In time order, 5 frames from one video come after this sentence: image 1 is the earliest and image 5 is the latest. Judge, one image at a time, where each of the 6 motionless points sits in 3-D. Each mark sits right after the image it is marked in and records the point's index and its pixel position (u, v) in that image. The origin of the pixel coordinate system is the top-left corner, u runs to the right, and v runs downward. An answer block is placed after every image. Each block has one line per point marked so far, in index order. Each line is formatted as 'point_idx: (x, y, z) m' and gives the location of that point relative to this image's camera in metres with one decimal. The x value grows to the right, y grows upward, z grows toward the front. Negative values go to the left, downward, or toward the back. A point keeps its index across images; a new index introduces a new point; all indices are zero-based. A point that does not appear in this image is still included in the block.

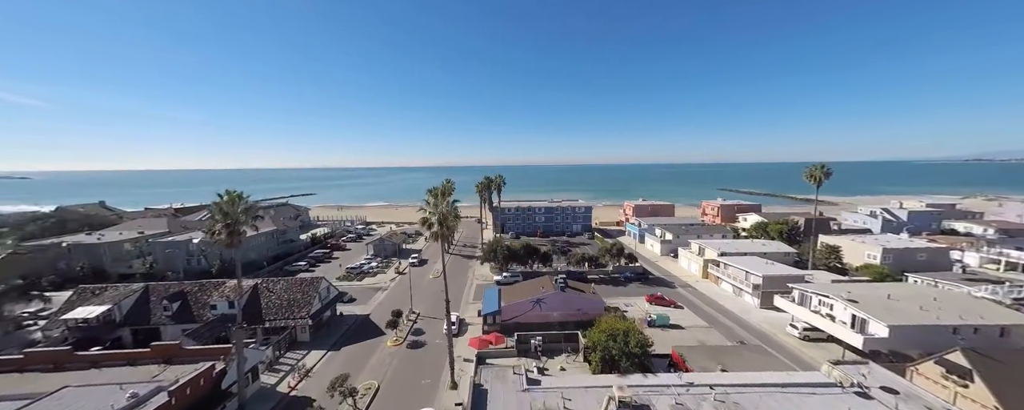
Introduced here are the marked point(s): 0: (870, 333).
0: (+20.6, -7.4, +17.2) m
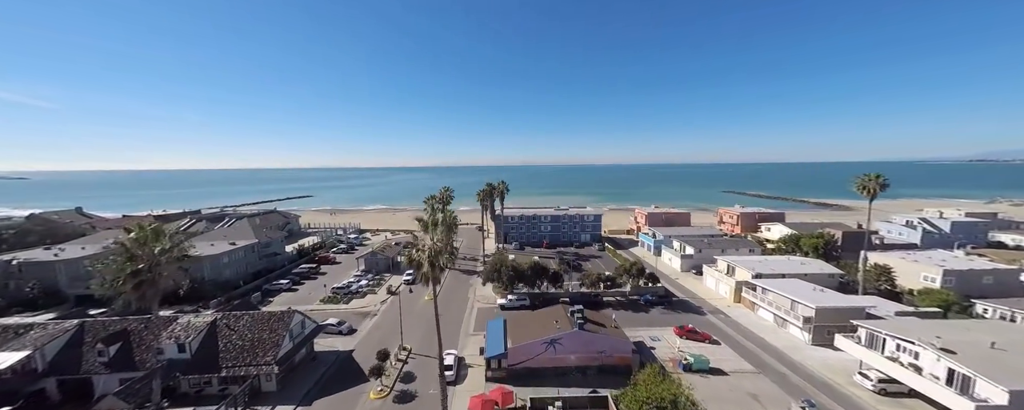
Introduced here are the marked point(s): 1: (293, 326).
0: (+21.2, -8.7, +13.5) m
1: (-14.4, -7.9, +19.4) m
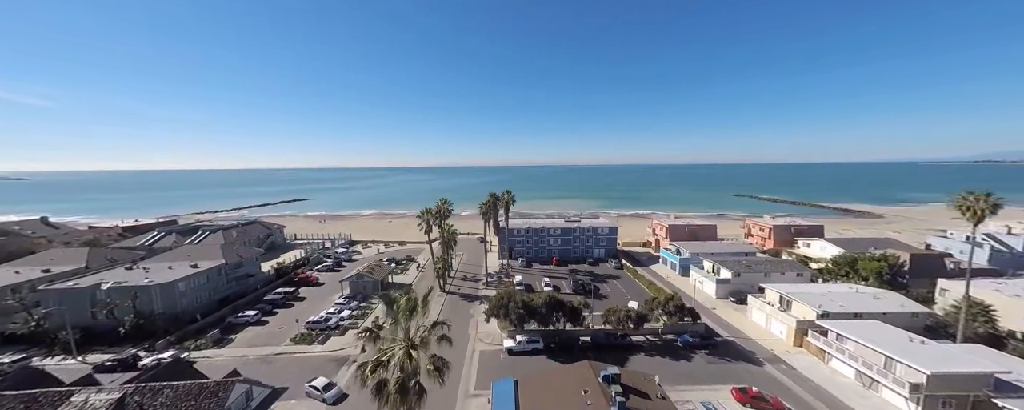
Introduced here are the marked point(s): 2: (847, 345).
0: (+21.9, -10.4, +8.4) m
1: (-13.6, -9.5, +14.4) m
2: (+22.1, -9.2, +19.5) m
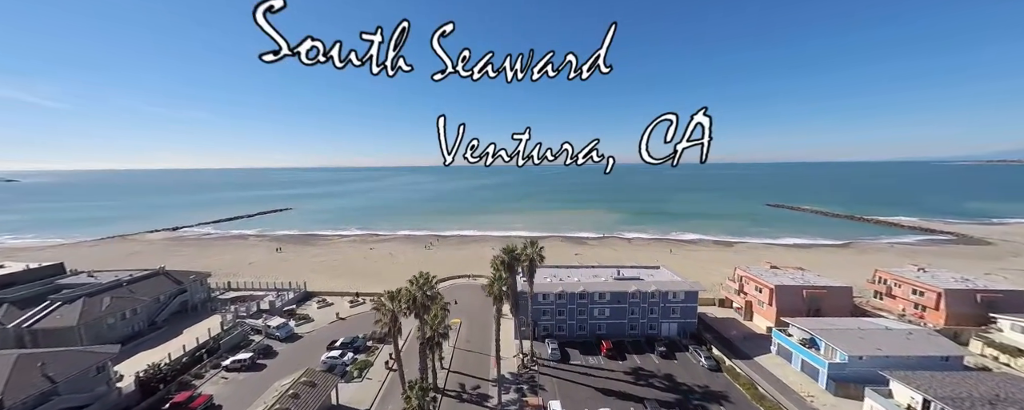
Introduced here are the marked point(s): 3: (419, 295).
0: (+23.9, -15.4, -7.2) m
1: (-11.6, -14.5, -0.9) m
2: (+24.2, -14.2, +4.0) m
3: (-6.0, -5.7, +18.7) m
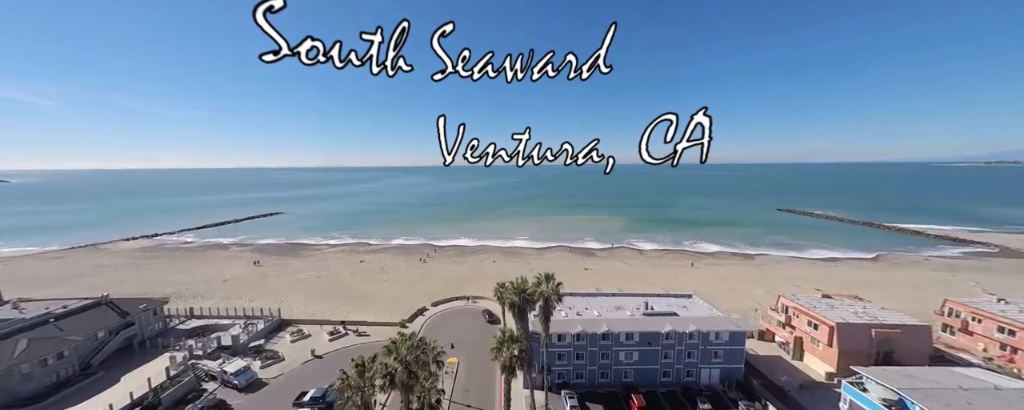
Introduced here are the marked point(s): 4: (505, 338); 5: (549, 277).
0: (+24.6, -17.1, -12.2) m
1: (-10.9, -16.2, -5.9) m
2: (+24.9, -16.0, -1.0) m
3: (-5.3, -7.4, +13.6) m
4: (-0.3, -6.6, +17.8) m
5: (+2.3, -4.9, +19.4) m
